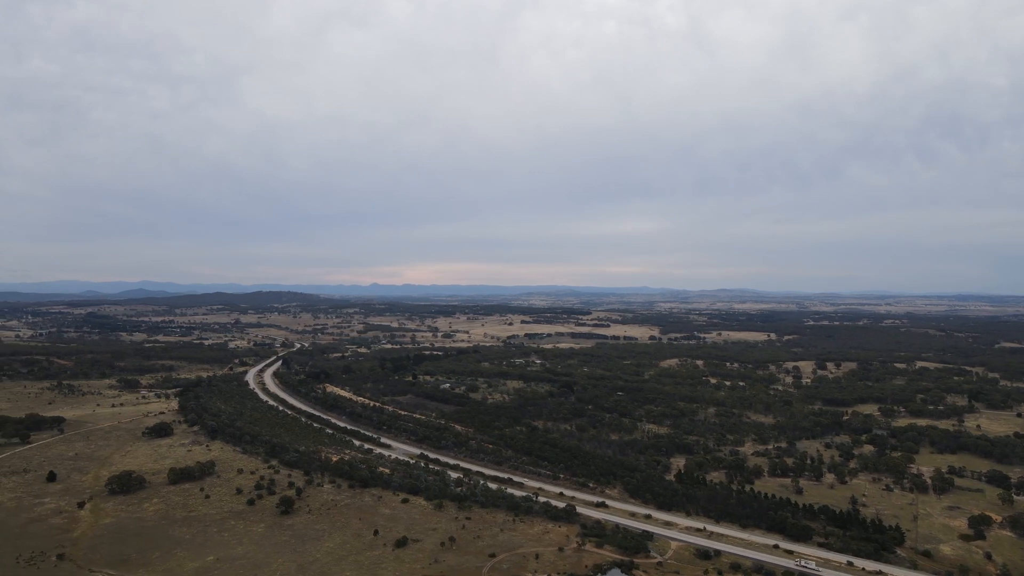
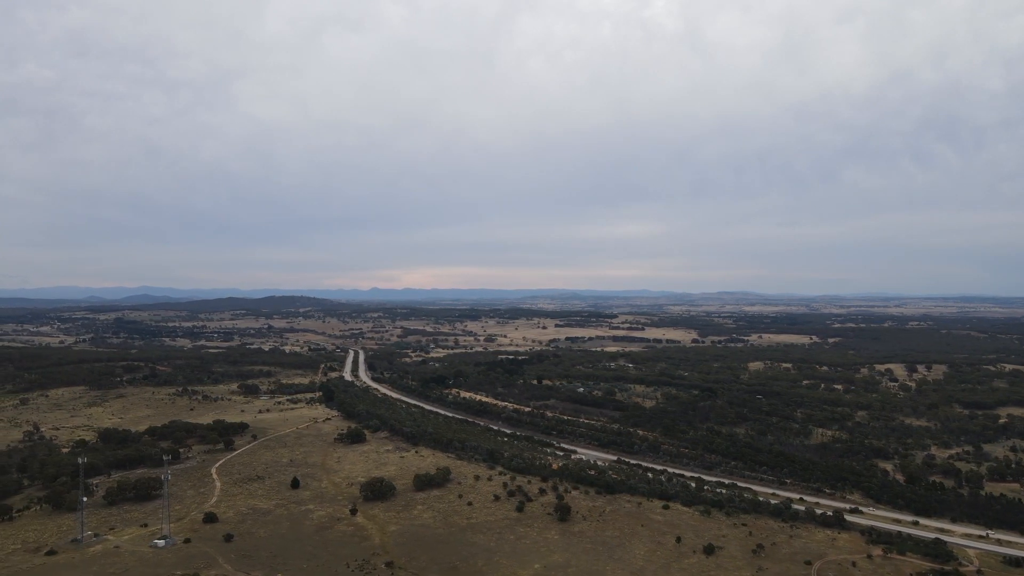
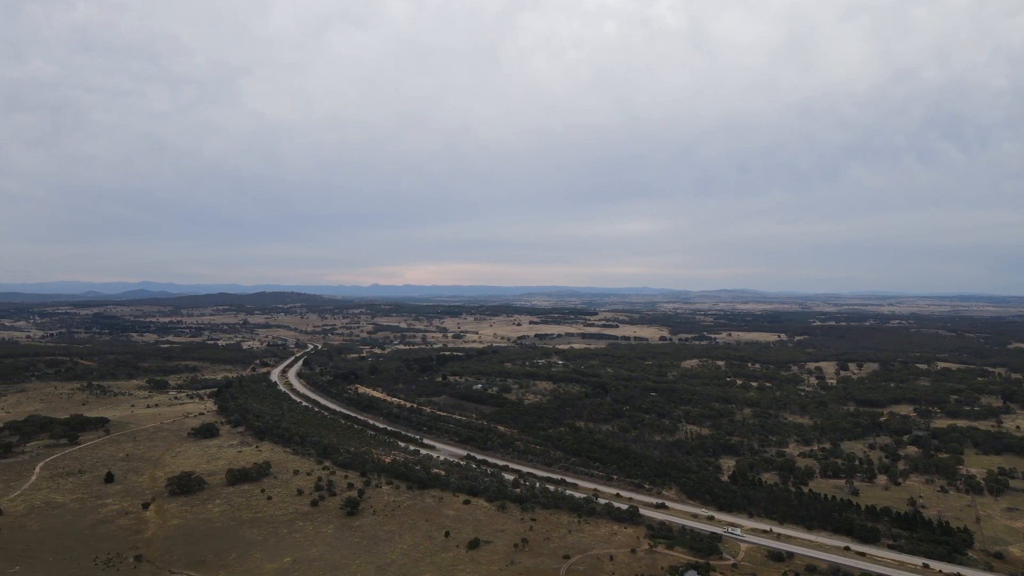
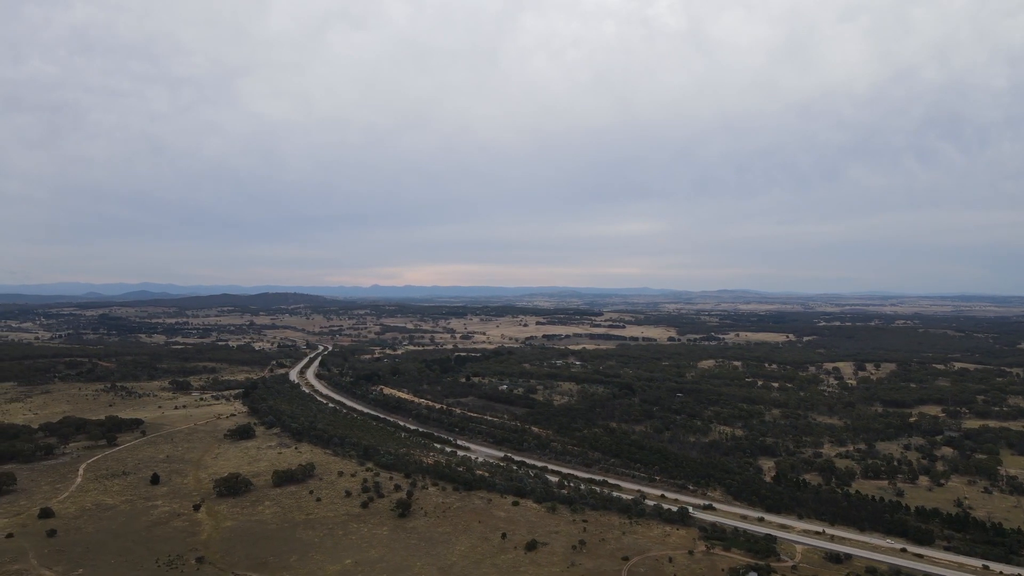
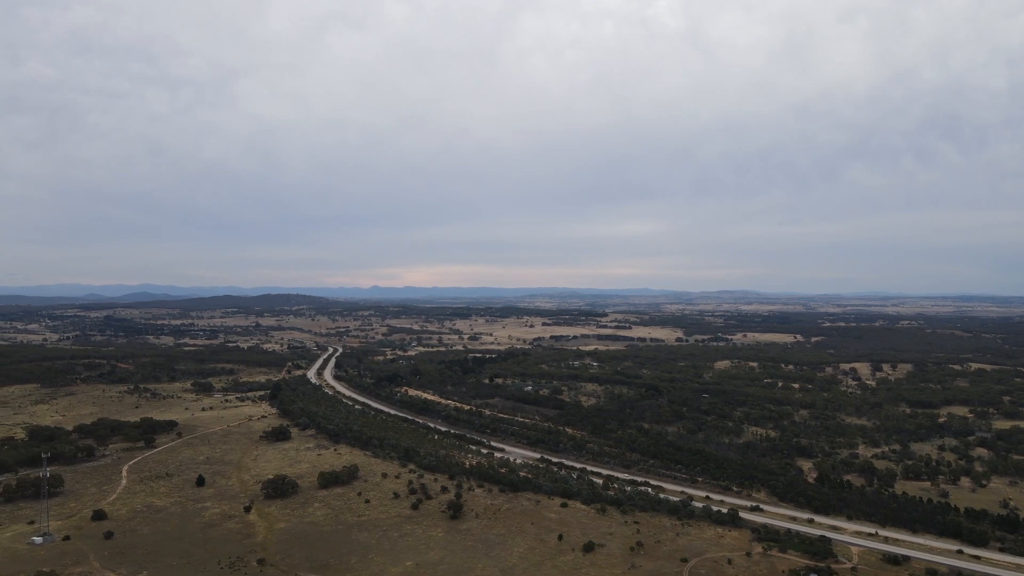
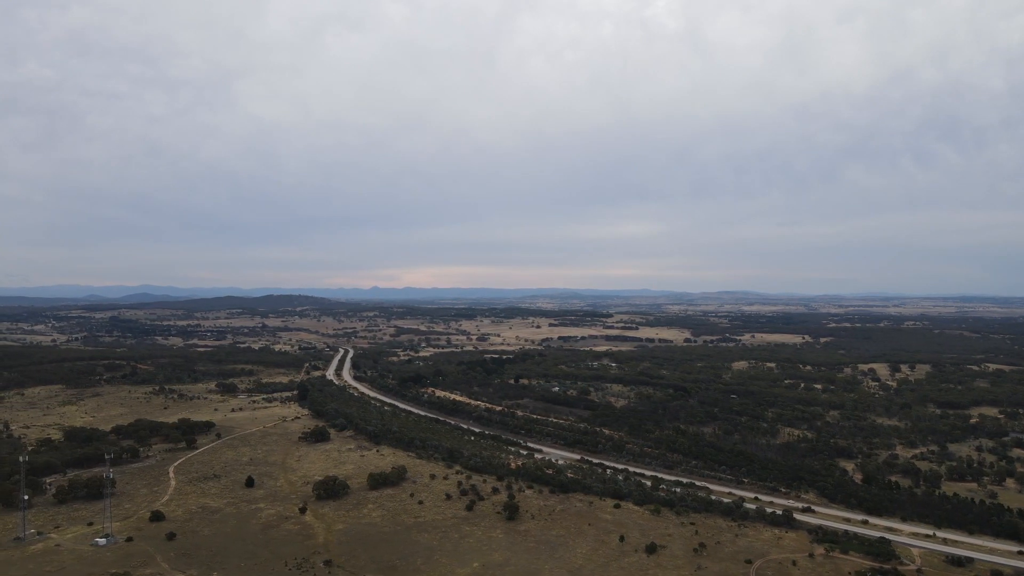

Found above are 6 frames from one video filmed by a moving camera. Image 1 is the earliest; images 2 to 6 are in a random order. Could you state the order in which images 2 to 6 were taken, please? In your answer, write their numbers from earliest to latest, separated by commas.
3, 4, 5, 6, 2
